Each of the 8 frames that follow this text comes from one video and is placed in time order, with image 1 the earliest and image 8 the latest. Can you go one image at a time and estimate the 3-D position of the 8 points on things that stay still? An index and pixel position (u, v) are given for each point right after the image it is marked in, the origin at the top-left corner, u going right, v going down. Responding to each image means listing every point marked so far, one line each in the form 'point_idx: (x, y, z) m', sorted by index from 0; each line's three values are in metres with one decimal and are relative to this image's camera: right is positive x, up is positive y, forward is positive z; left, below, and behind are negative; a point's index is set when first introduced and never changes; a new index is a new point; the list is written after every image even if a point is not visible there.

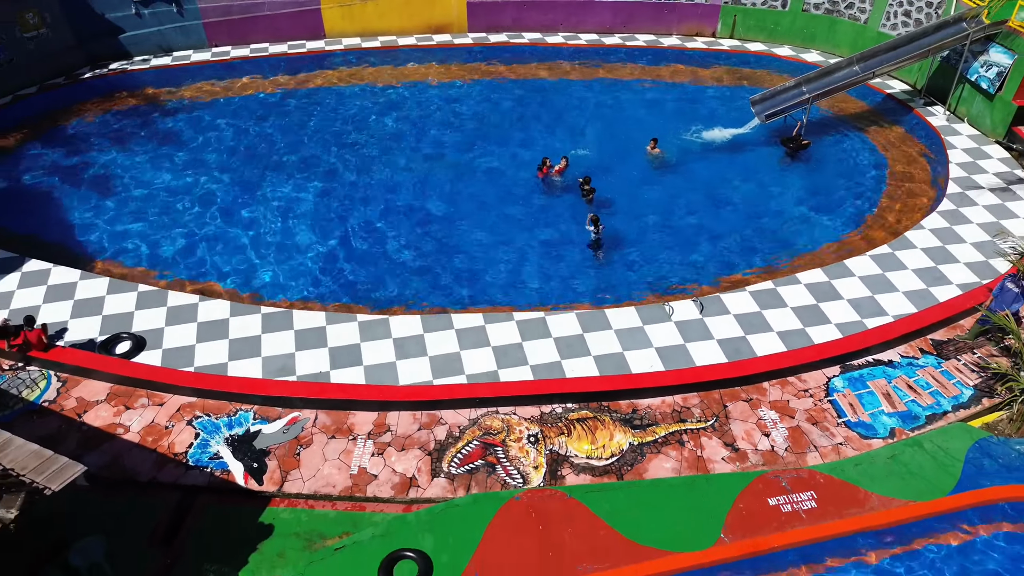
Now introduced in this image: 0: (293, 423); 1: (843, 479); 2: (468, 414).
0: (-3.3, -2.0, +9.9) m
1: (+4.4, -2.6, +9.0) m
2: (-0.7, -1.9, +10.0) m
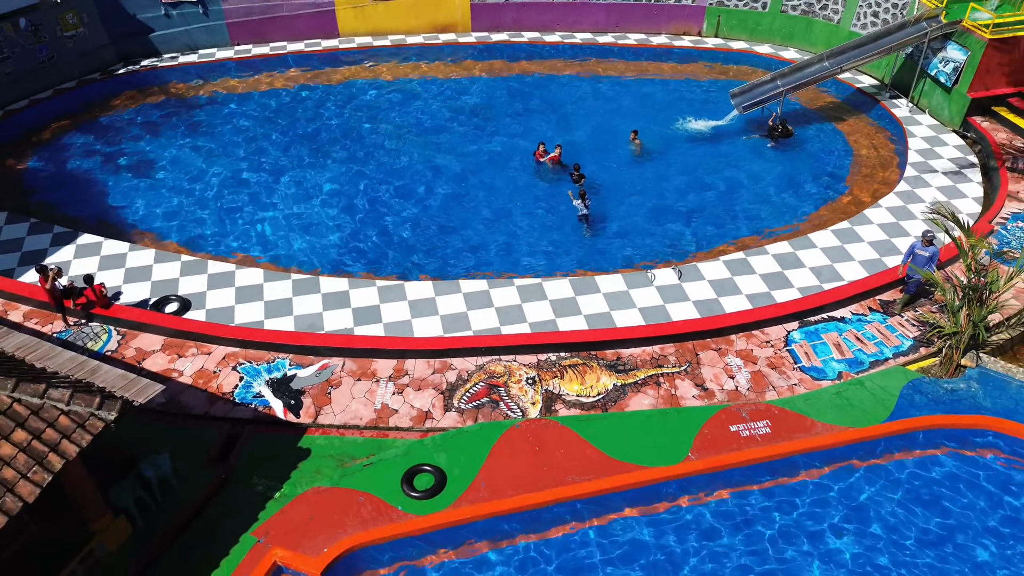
0: (-3.2, -1.4, +11.5) m
1: (+4.5, -1.9, +10.5) m
2: (-0.6, -1.3, +11.6) m
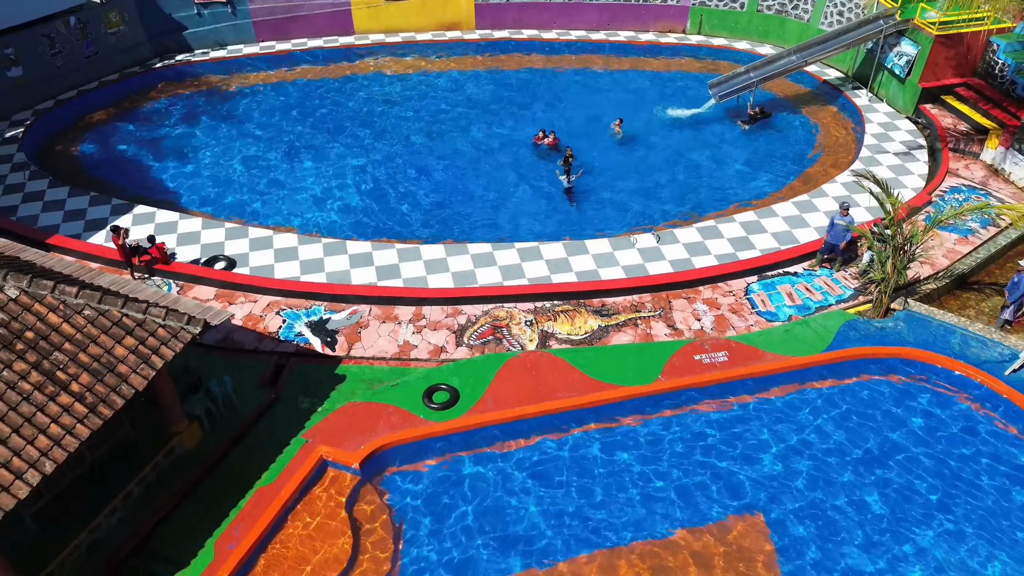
0: (-3.2, -0.5, +13.6) m
1: (+4.5, -1.1, +12.6) m
2: (-0.6, -0.4, +13.7) m
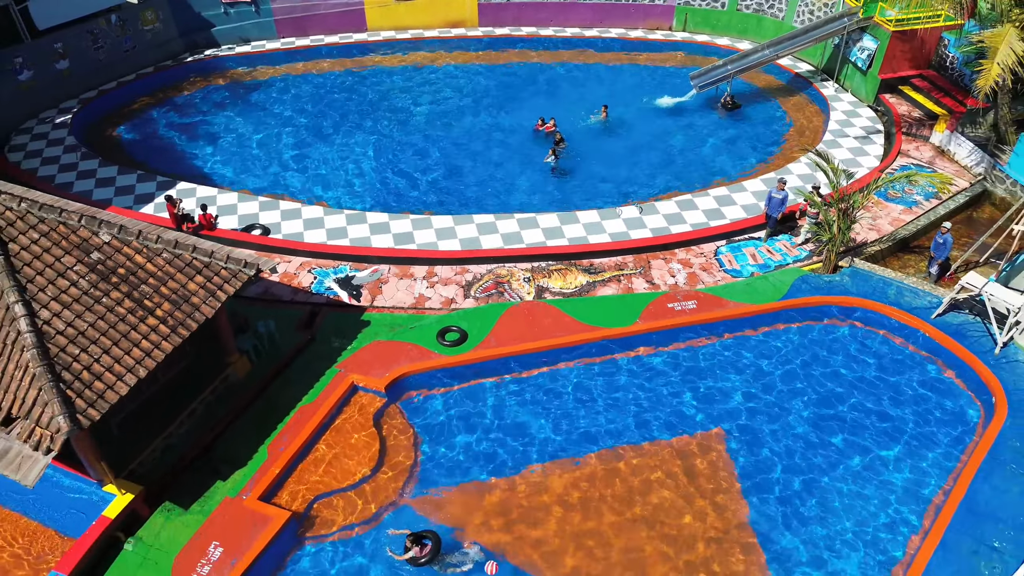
0: (-3.2, +0.4, +15.7) m
1: (+4.5, -0.2, +14.7) m
2: (-0.6, +0.5, +15.8) m
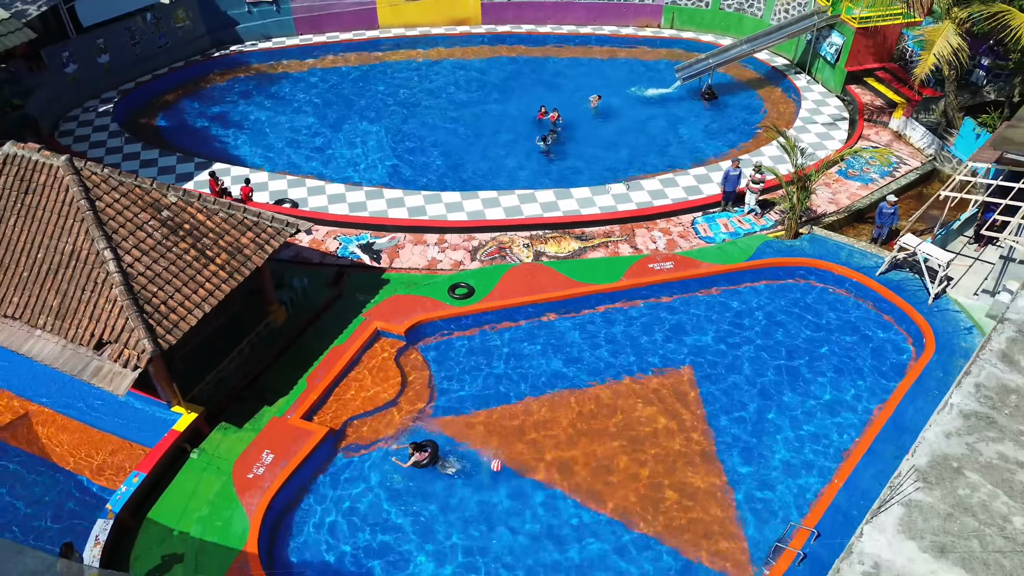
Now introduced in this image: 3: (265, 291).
0: (-3.2, +1.3, +17.8) m
1: (+4.5, +0.8, +16.8) m
2: (-0.6, +1.4, +17.9) m
3: (-5.5, -0.1, +14.8) m
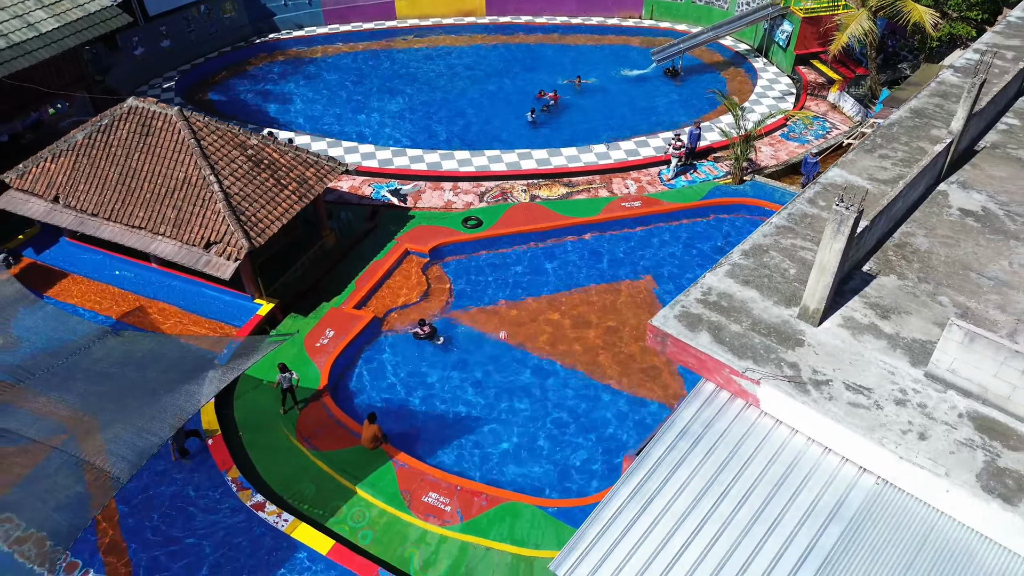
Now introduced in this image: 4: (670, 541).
0: (-3.2, +3.4, +22.0) m
1: (+4.5, +2.8, +21.0) m
2: (-0.6, +3.5, +22.1) m
3: (-5.5, +2.0, +19.0) m
4: (+1.8, -2.8, +7.5) m
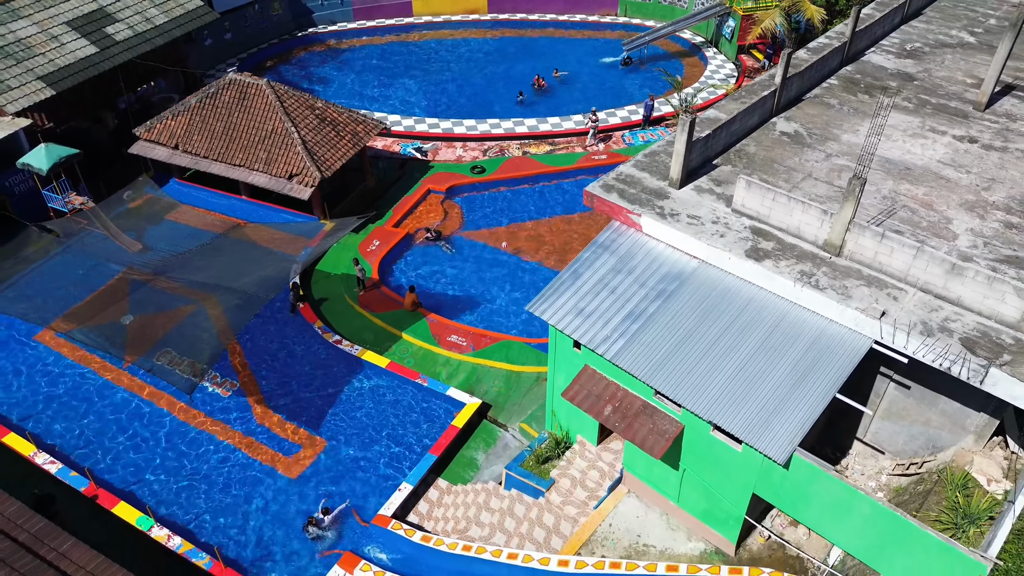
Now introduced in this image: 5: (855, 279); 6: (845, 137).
0: (-3.3, +6.1, +28.5) m
1: (+4.4, +5.6, +27.5) m
2: (-0.7, +6.2, +28.6) m
3: (-5.6, +4.7, +25.4) m
4: (+1.6, -0.1, +14.0) m
5: (+6.6, +0.2, +12.7) m
6: (+8.3, +3.7, +16.5) m
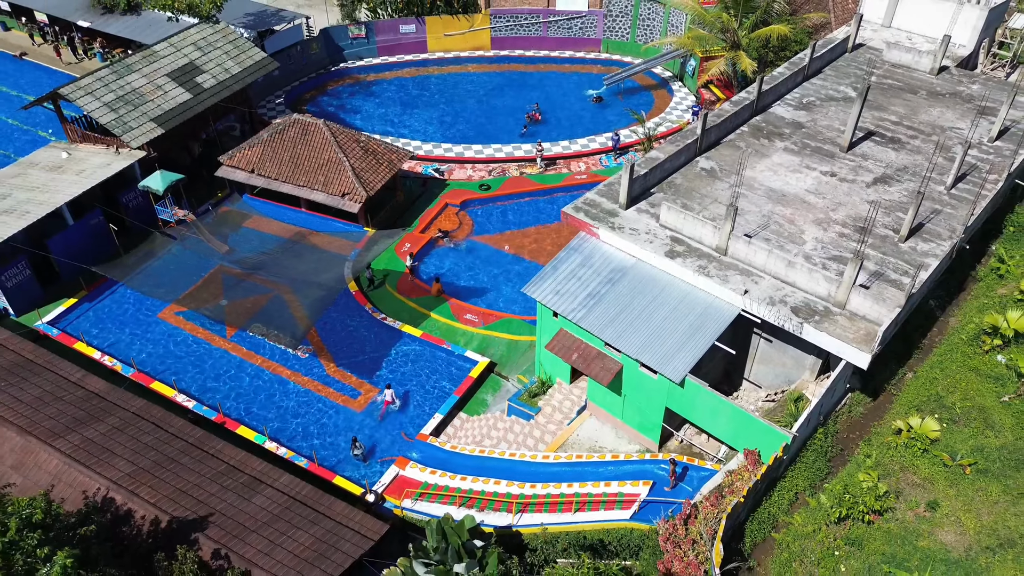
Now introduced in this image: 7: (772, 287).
0: (-3.4, +6.5, +35.5) m
1: (+4.3, +6.0, +34.5) m
2: (-0.8, +6.6, +35.6) m
3: (-5.7, +5.1, +32.5) m
4: (+1.6, +0.2, +21.0) m
5: (+6.6, +0.5, +19.8) m
6: (+8.2, +4.1, +23.5) m
7: (+7.5, 0.0, +19.2) m
